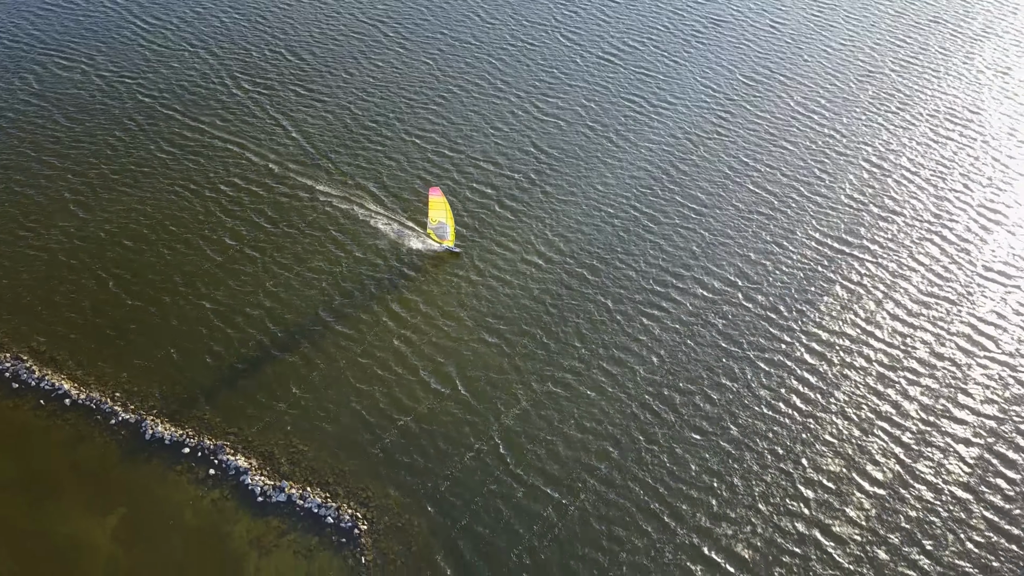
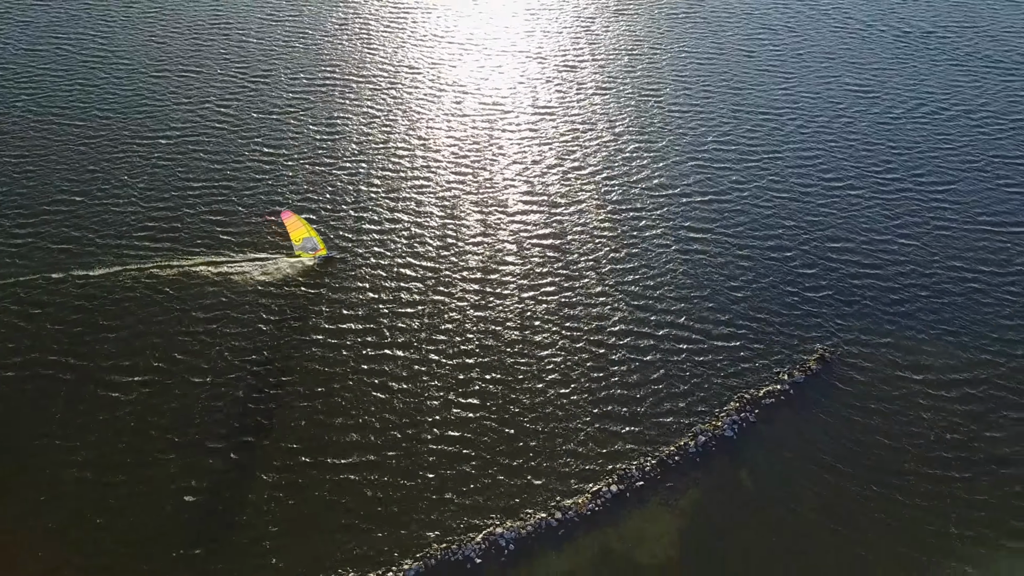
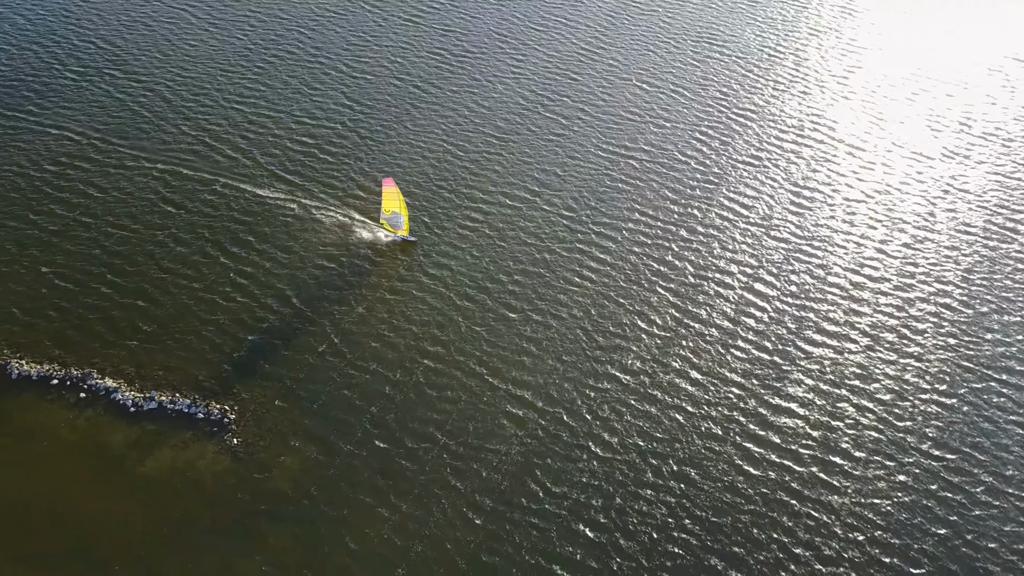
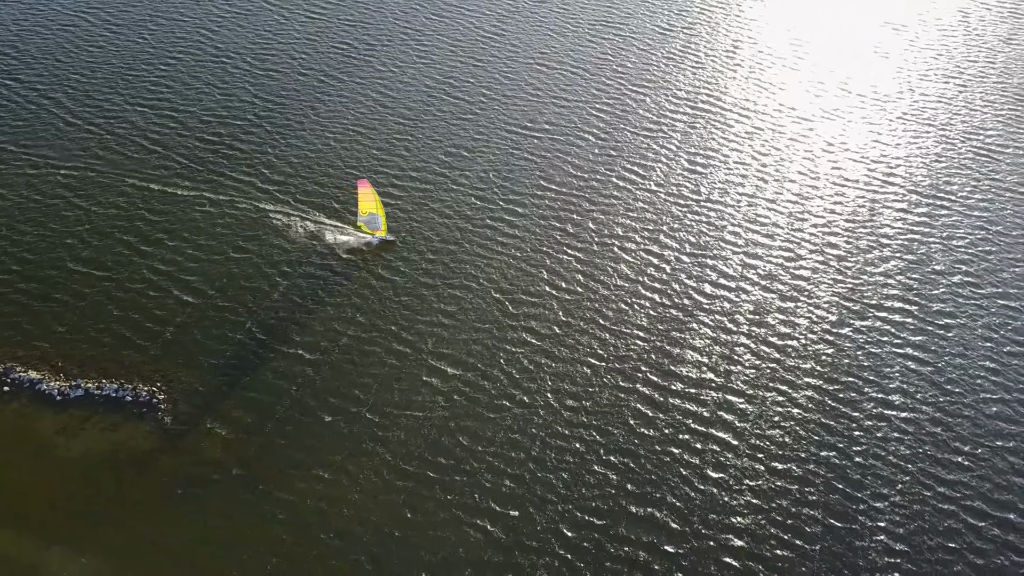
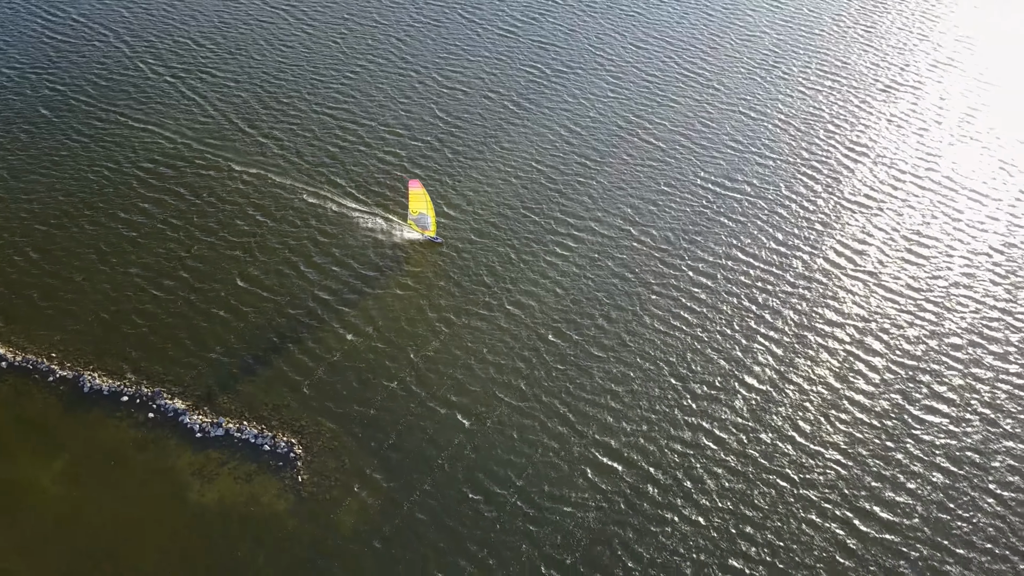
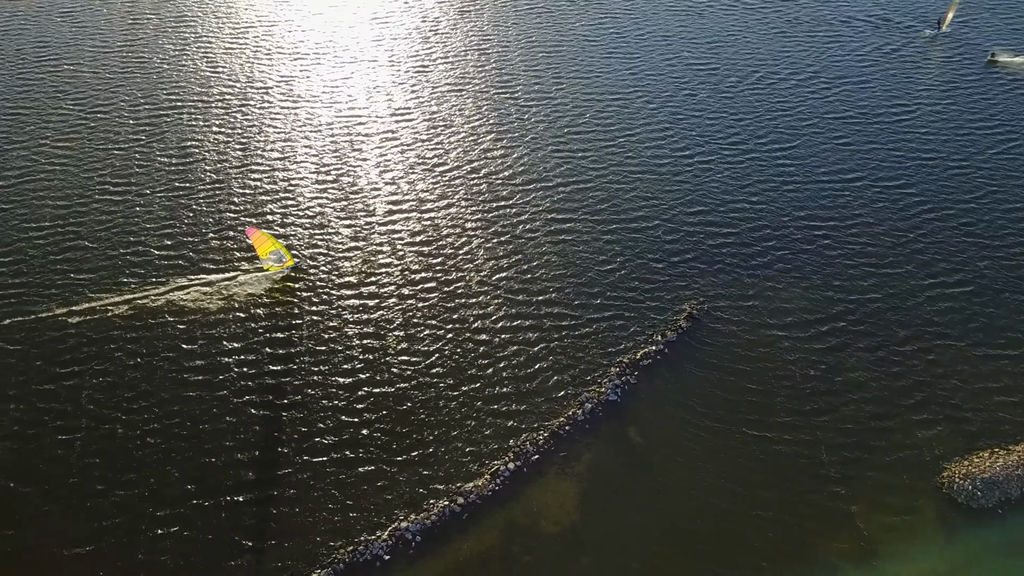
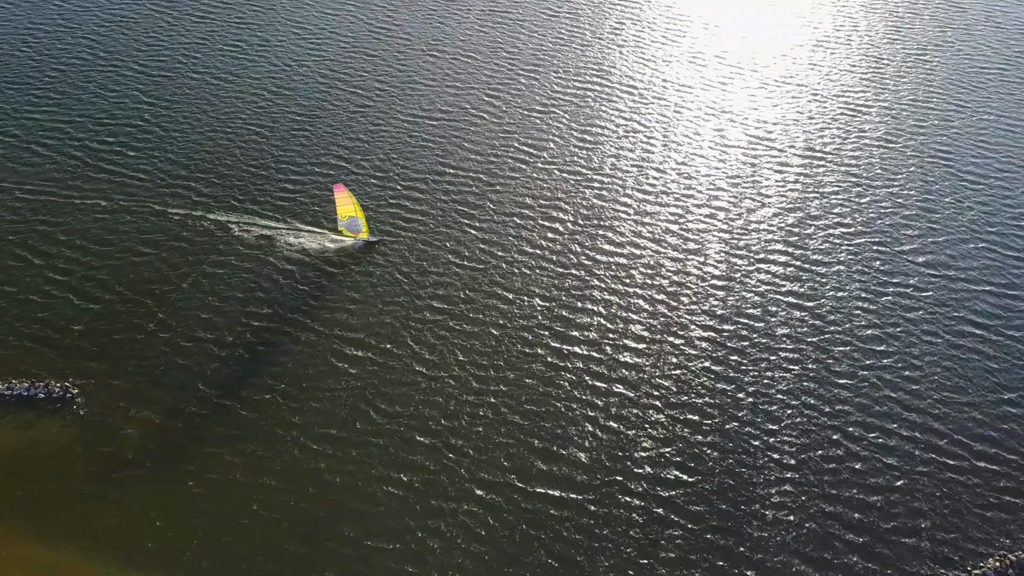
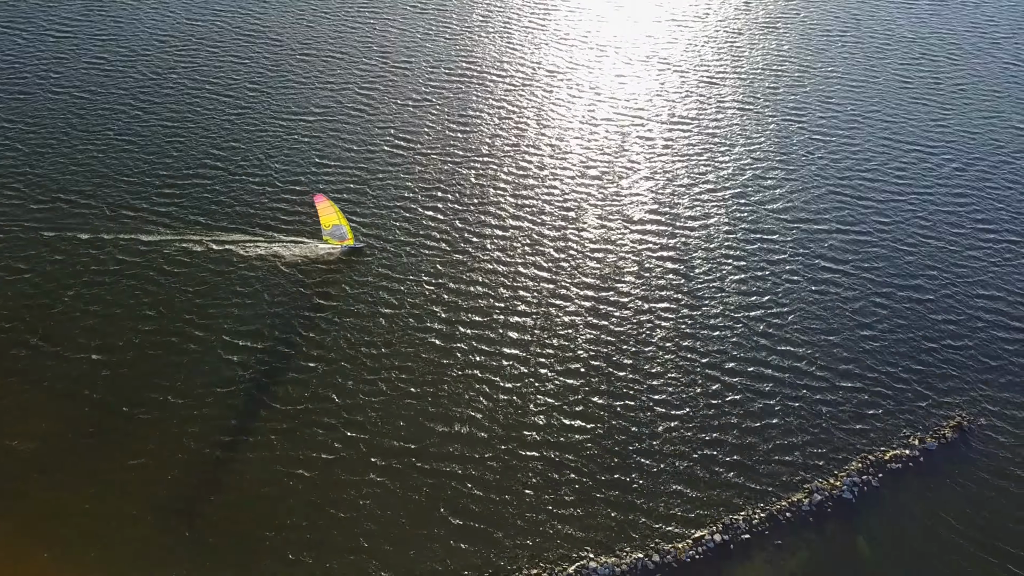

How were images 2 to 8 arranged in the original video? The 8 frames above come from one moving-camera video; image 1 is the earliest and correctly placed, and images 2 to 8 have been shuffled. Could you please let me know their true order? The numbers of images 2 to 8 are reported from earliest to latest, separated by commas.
5, 3, 4, 7, 8, 2, 6
